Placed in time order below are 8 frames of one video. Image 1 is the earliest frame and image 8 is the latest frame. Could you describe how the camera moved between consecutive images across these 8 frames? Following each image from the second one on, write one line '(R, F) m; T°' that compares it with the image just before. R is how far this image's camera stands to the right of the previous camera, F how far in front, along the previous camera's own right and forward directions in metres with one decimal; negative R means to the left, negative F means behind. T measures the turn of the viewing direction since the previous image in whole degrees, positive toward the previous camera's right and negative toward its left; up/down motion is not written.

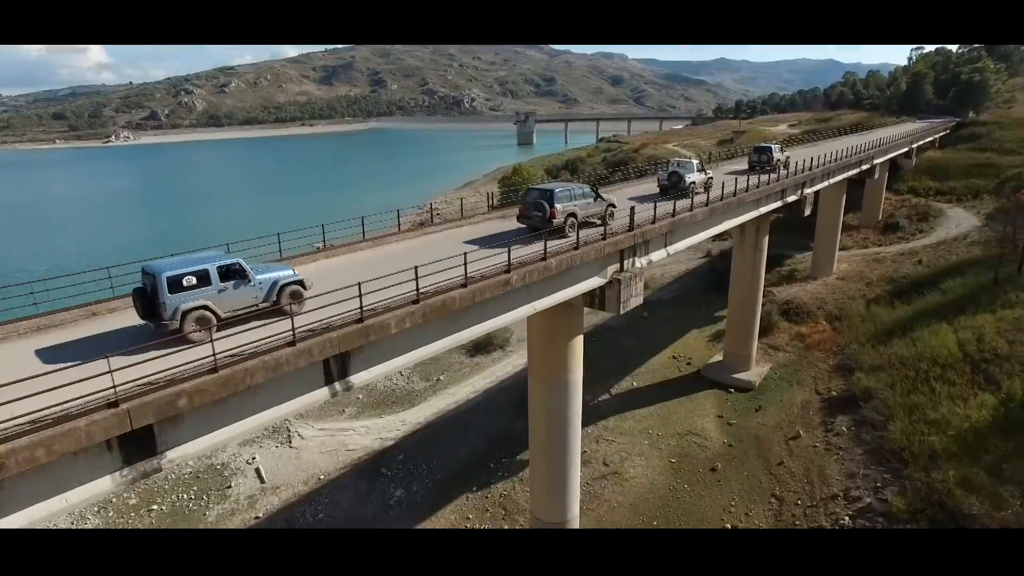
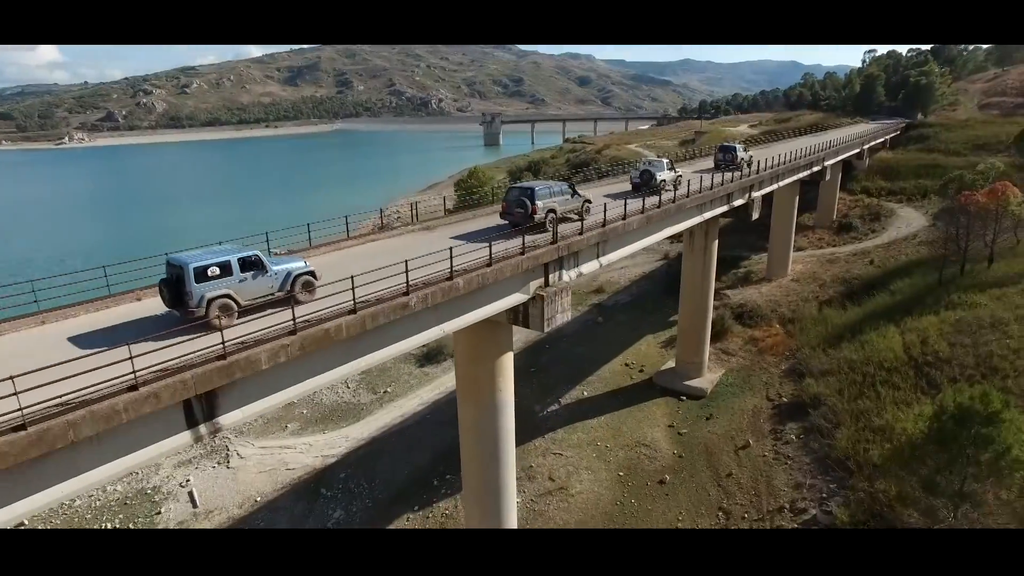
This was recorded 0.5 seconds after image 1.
(+0.9, +0.7) m; +3°
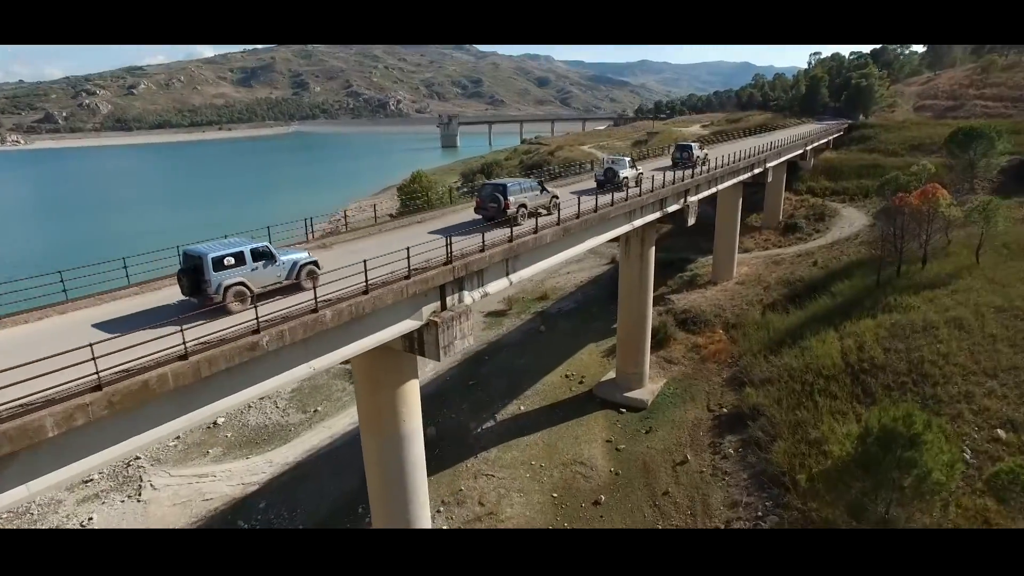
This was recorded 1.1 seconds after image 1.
(+1.1, +1.0) m; +3°
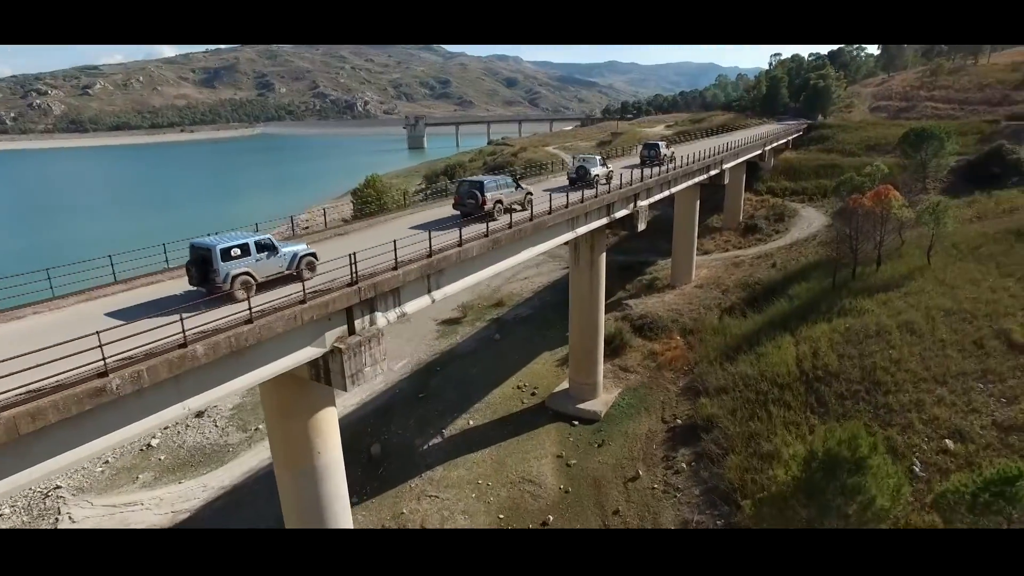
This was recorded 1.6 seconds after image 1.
(+0.8, +0.9) m; +2°
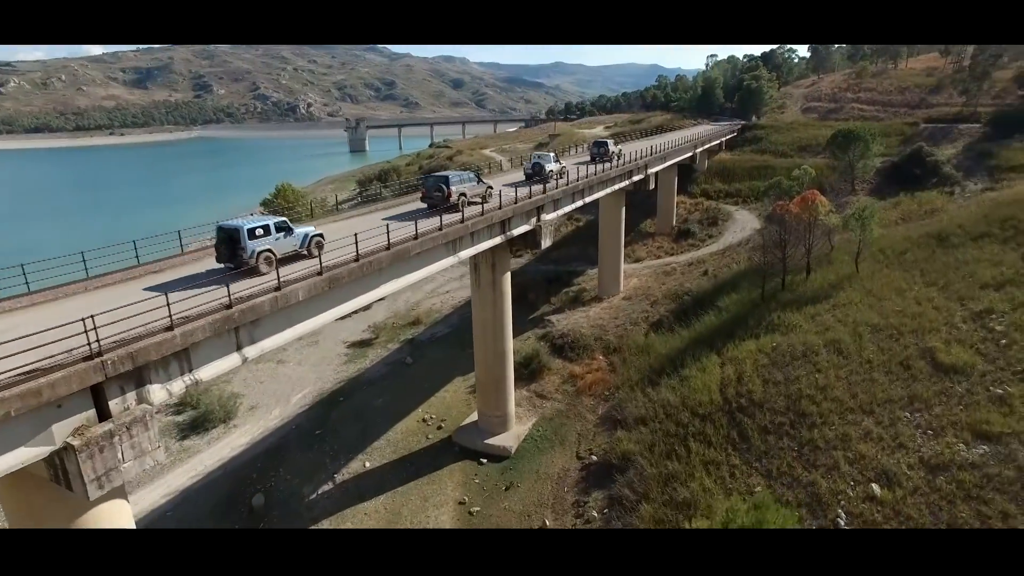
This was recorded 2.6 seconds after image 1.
(+1.6, +2.1) m; +4°
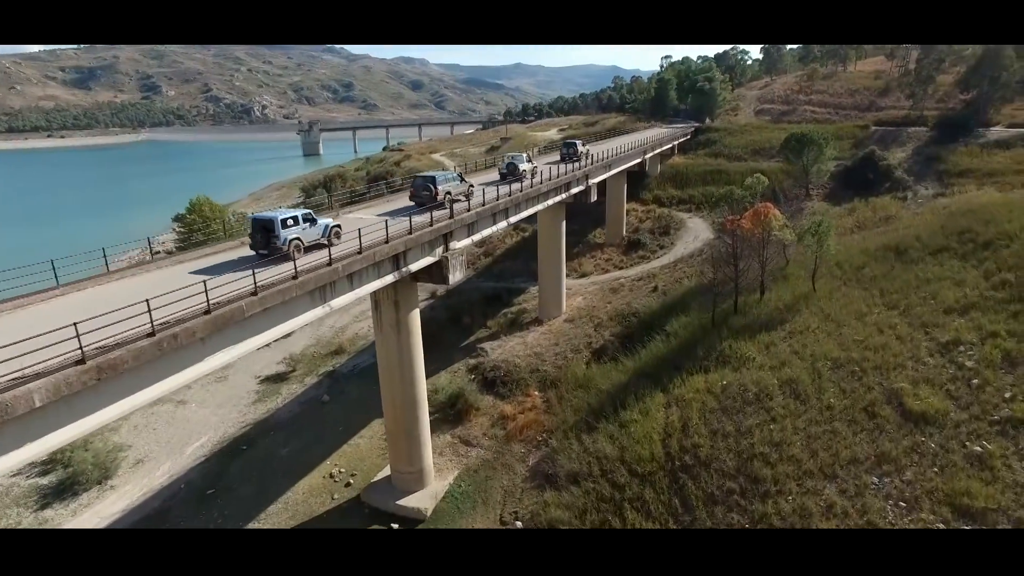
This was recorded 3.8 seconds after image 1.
(+1.4, +2.6) m; +3°
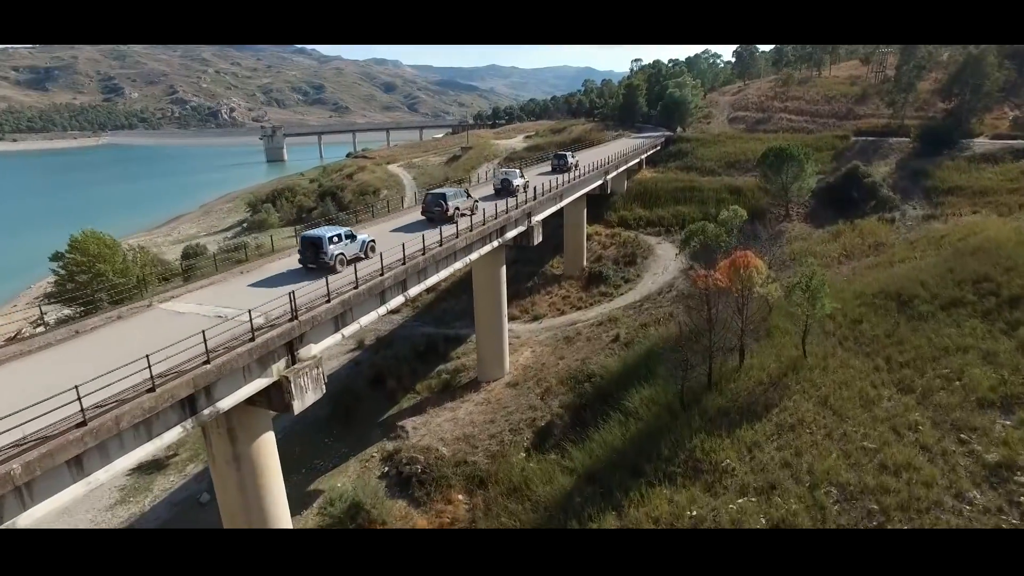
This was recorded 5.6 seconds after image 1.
(+1.7, +4.7) m; +2°
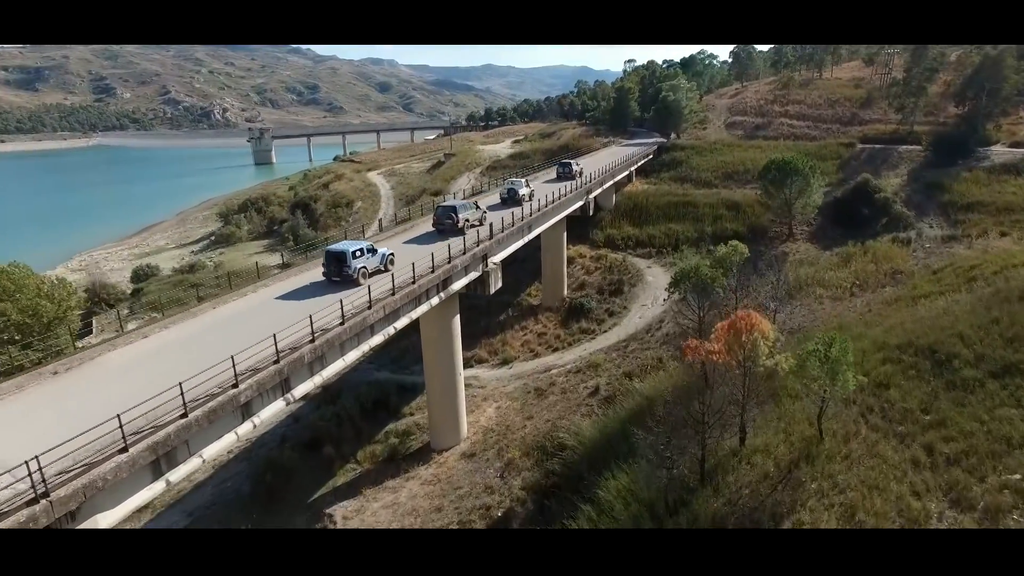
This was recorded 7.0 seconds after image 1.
(+1.3, +3.9) m; 0°
